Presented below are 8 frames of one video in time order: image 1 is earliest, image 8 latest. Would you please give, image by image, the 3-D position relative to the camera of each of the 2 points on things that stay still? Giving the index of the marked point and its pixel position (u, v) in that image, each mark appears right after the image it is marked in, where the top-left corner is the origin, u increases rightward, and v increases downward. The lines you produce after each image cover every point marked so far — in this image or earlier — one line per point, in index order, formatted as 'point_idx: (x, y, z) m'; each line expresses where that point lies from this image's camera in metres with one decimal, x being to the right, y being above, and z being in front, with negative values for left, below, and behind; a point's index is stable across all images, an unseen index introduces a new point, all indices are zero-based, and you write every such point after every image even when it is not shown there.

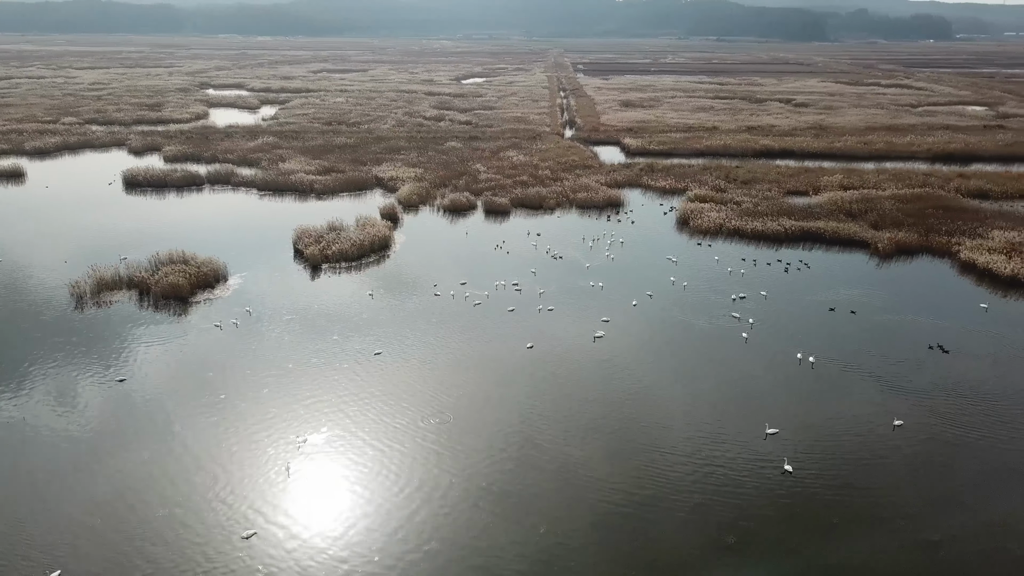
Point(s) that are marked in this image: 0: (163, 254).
0: (-8.6, +0.8, +19.6) m
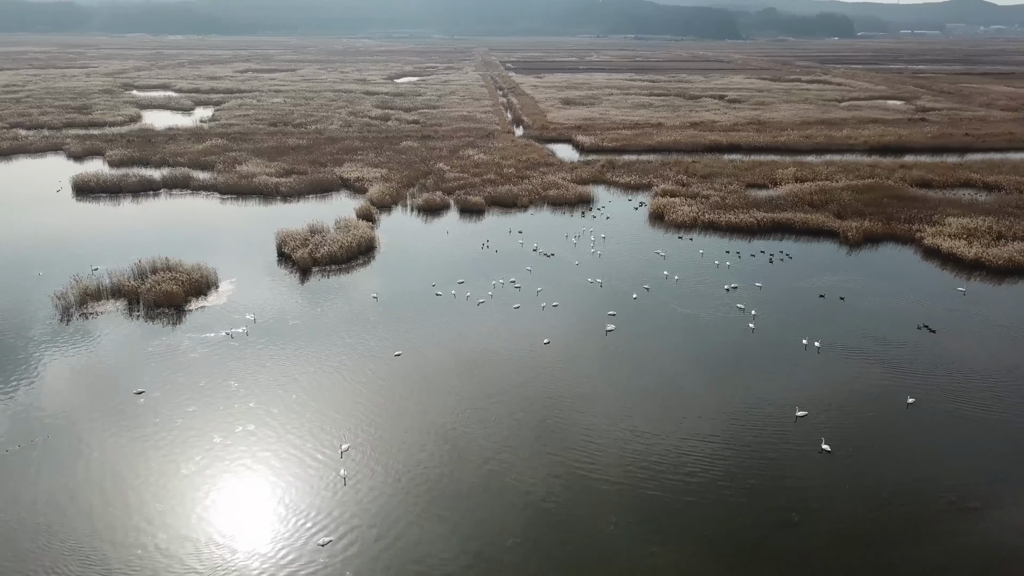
0: (-8.7, +0.6, +18.9) m
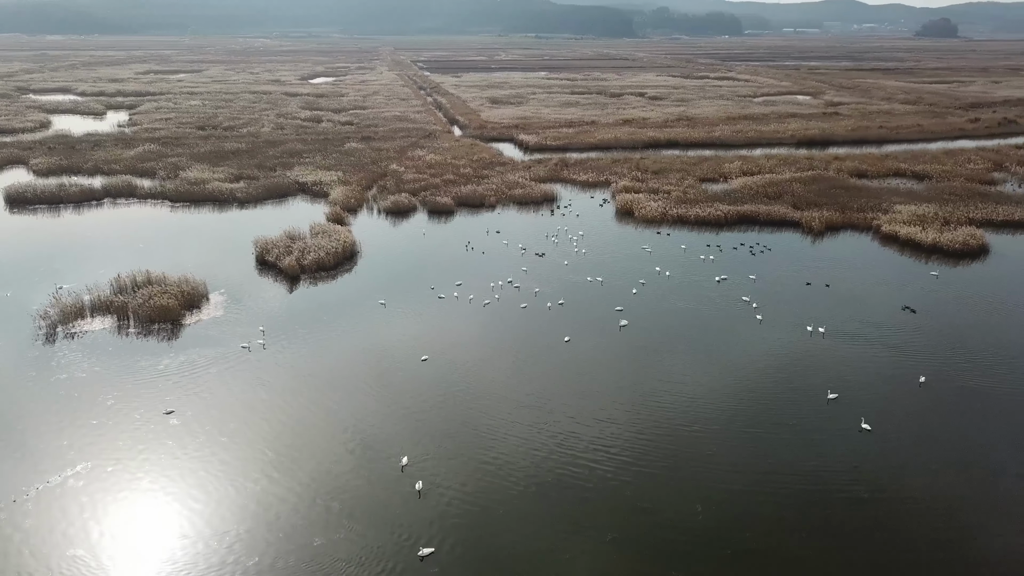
0: (-8.7, +0.3, +18.0) m
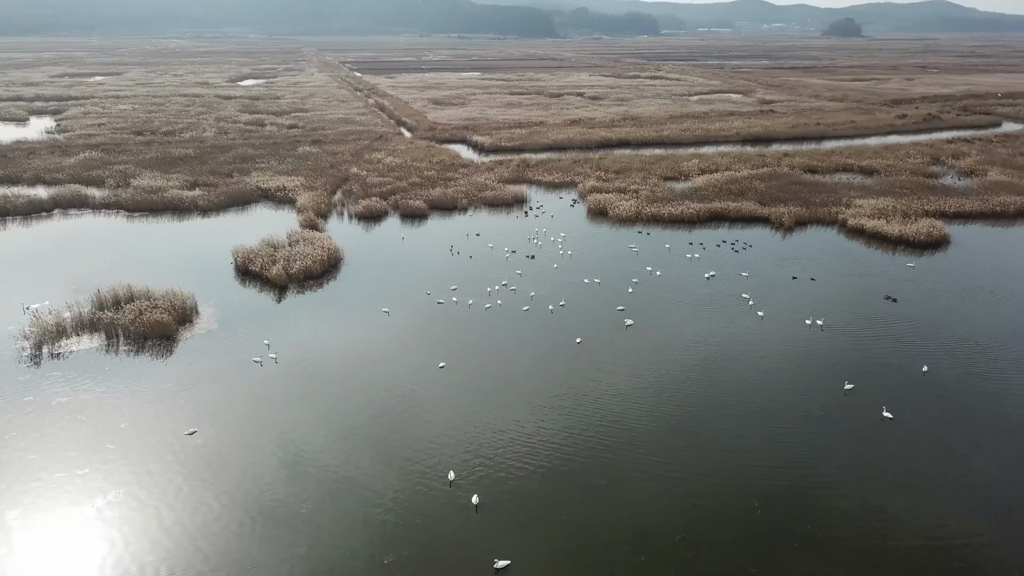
0: (-8.6, -0.1, +17.1) m
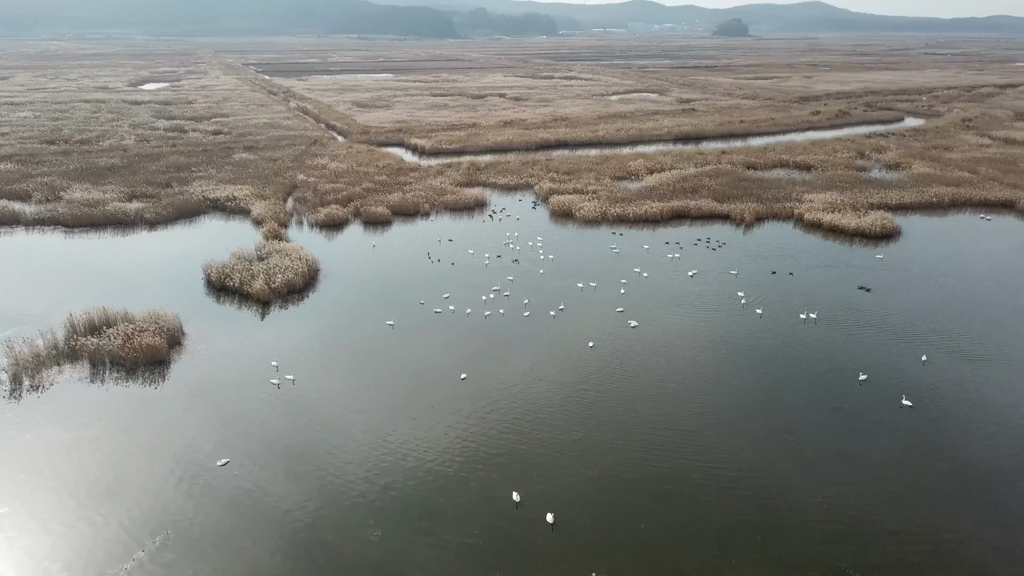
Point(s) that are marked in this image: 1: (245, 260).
0: (-8.5, -0.5, +15.9) m
1: (-6.7, +0.7, +19.9) m
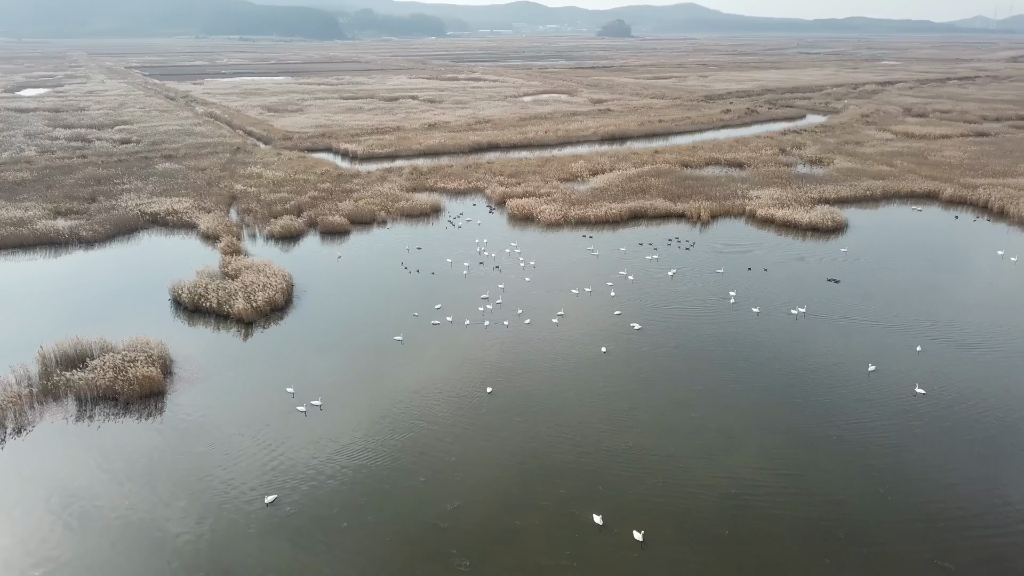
0: (-8.3, -1.1, +14.4) m
1: (-7.0, +0.2, +18.7) m
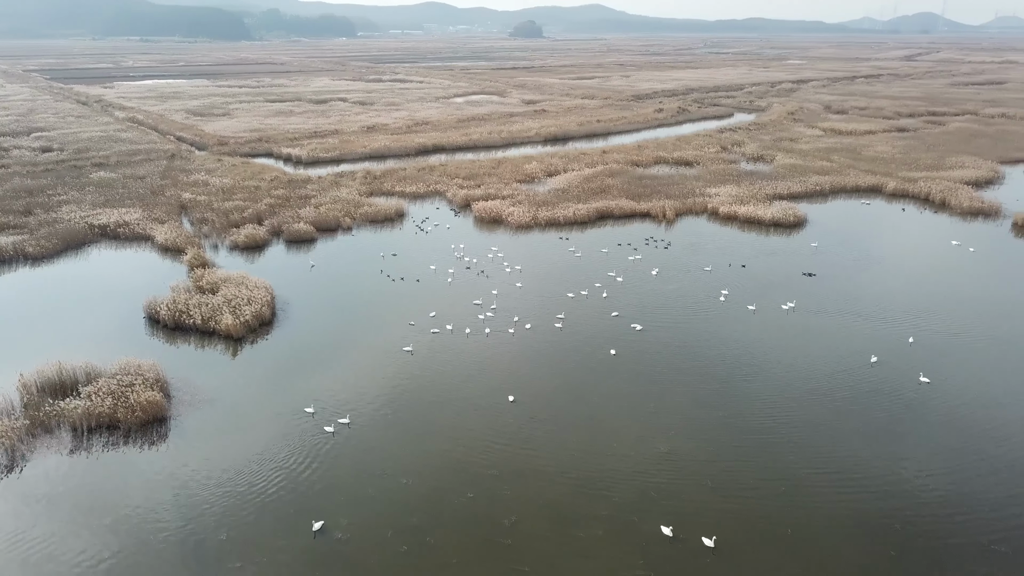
0: (-7.9, -1.4, +13.3) m
1: (-7.2, -0.1, +17.7) m
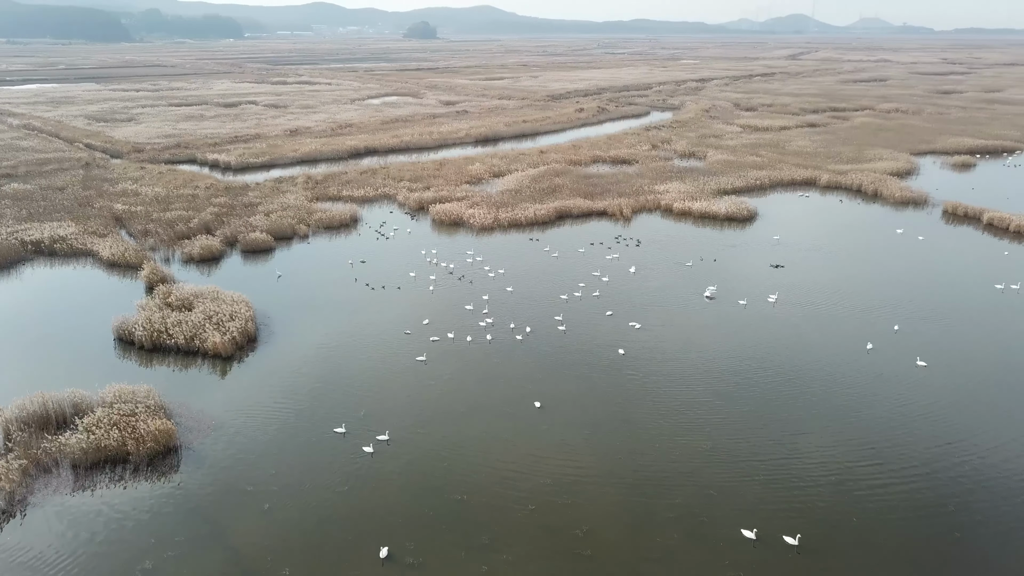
0: (-7.4, -1.8, +12.1) m
1: (-7.2, -0.5, +16.5) m
